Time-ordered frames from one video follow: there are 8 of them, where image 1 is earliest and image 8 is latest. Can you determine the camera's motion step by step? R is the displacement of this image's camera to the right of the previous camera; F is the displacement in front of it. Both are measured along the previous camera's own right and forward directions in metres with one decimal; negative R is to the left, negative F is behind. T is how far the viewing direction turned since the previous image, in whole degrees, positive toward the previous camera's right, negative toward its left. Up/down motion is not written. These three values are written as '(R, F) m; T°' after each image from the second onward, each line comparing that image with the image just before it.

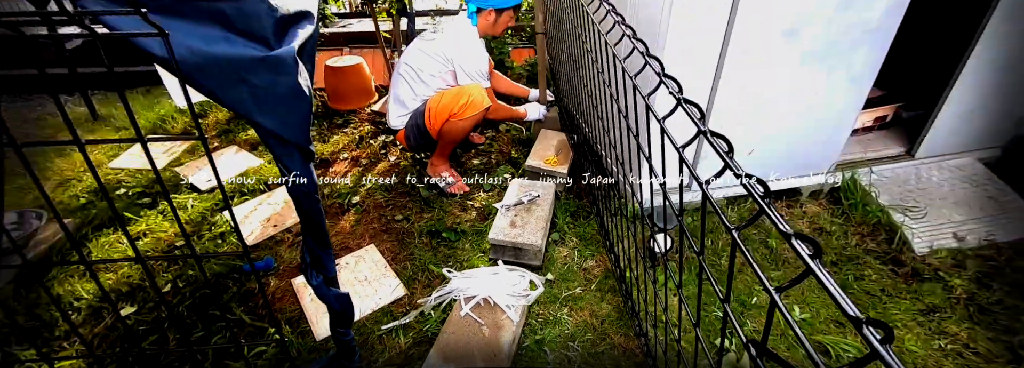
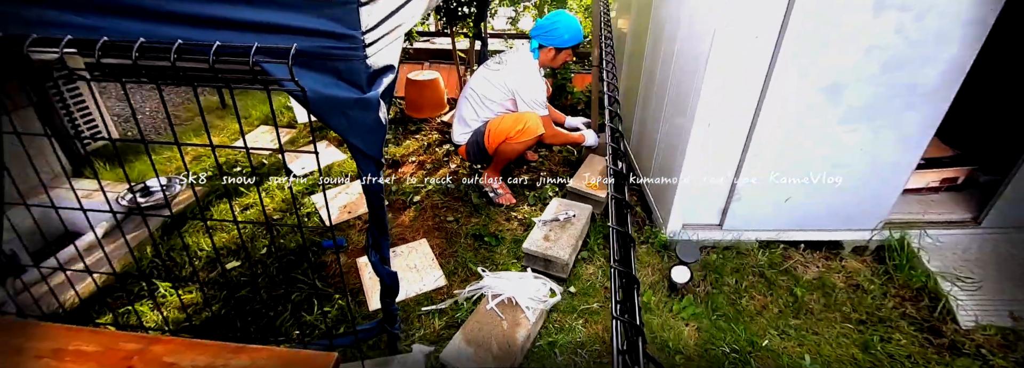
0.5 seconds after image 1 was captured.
(+0.1, -0.2) m; -8°
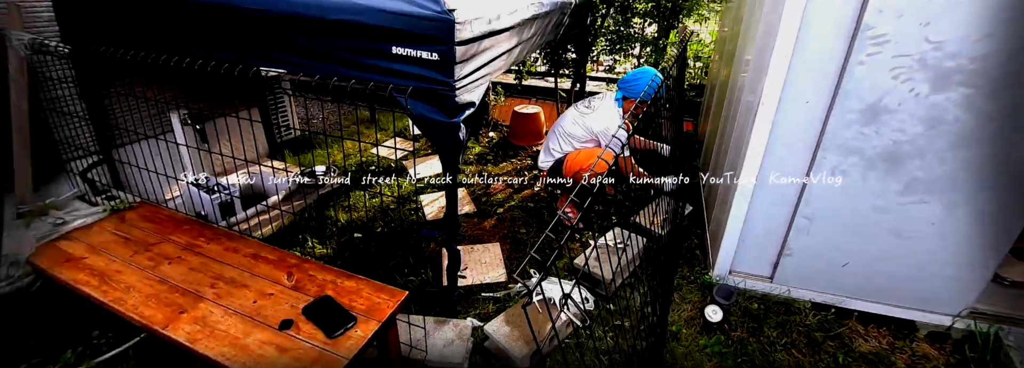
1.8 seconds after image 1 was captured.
(+0.3, -0.4) m; -15°
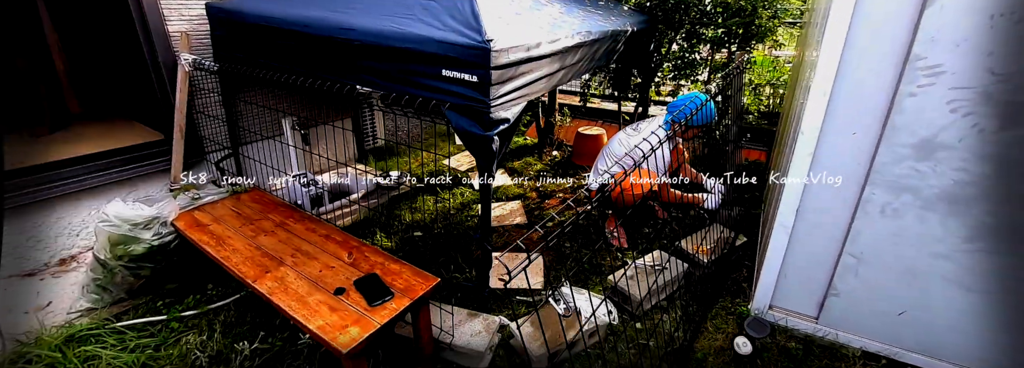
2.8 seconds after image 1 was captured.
(+0.2, -0.2) m; -11°
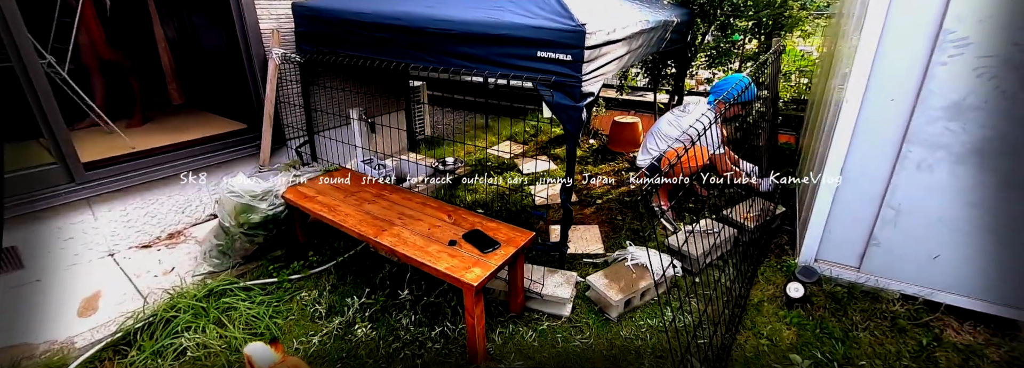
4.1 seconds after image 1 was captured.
(-0.4, -0.3) m; 0°
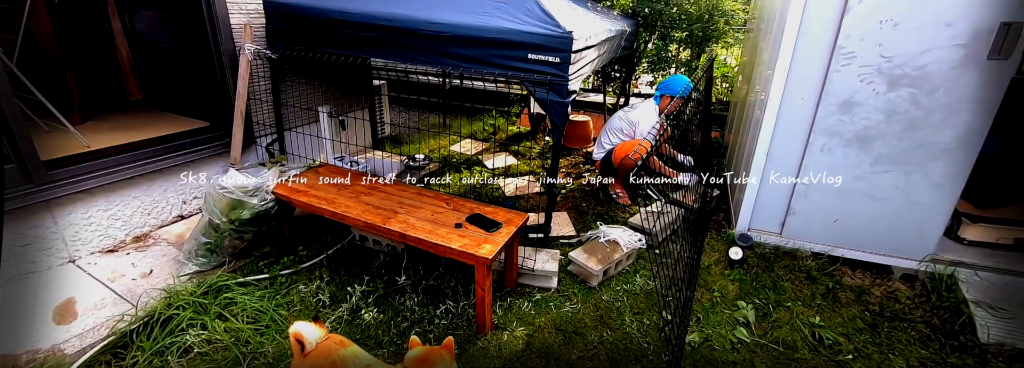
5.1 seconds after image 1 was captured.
(-0.4, -0.2) m; +10°
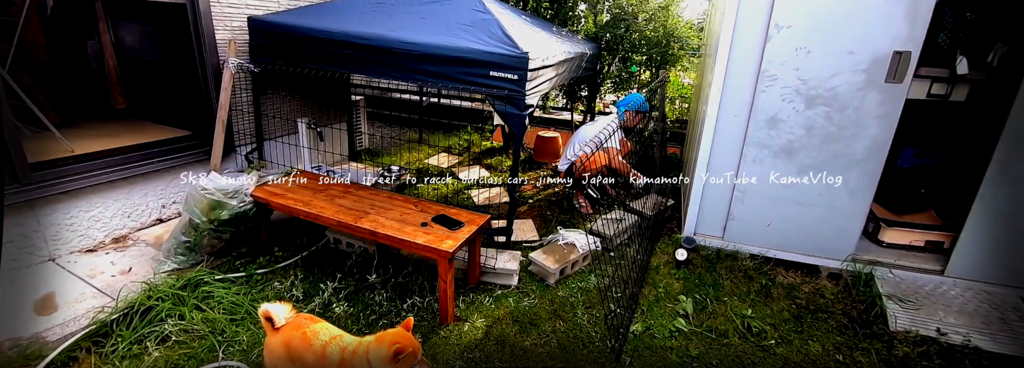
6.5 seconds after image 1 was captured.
(+0.1, -0.2) m; +2°
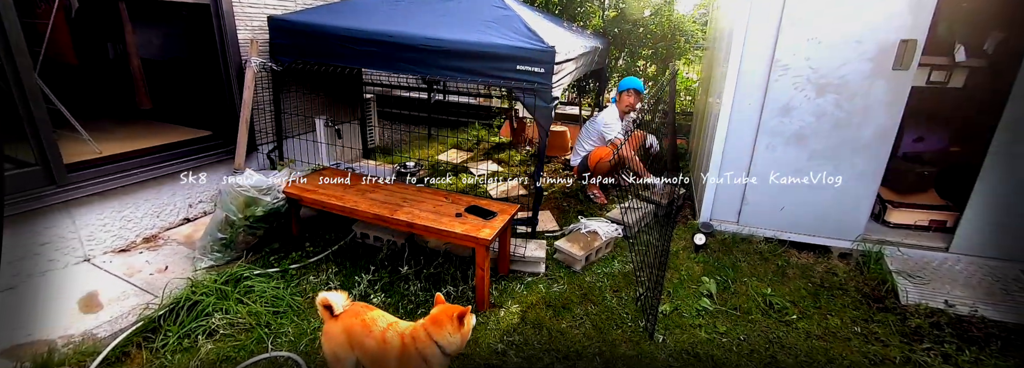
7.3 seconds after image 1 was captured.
(-0.2, -0.1) m; +1°
